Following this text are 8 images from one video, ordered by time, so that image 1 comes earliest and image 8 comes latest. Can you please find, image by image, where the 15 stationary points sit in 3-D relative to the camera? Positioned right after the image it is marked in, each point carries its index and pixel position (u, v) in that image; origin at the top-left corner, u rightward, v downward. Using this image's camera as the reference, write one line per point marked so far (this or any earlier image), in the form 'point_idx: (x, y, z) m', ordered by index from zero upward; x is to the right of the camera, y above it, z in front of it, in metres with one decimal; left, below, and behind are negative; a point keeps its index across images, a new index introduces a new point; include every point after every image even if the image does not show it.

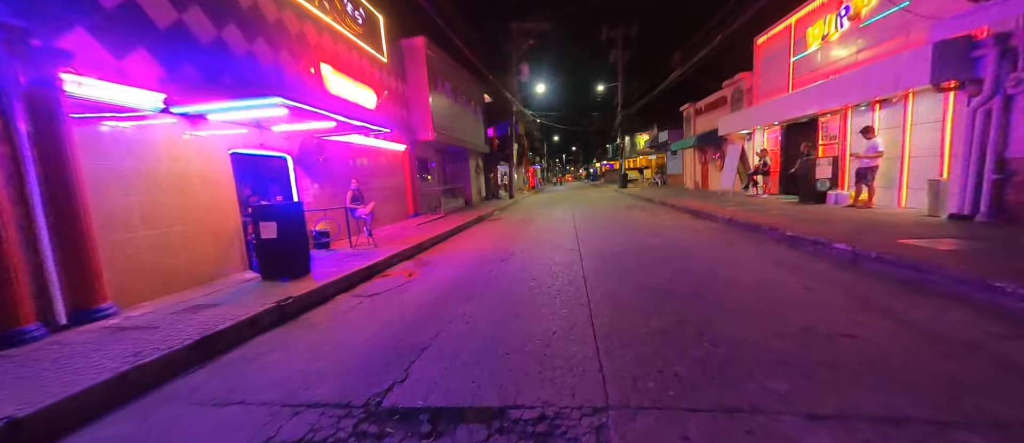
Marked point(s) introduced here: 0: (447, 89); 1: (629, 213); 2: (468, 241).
0: (-3.2, +6.6, +16.6) m
1: (+4.5, +0.4, +12.8) m
2: (-1.2, -0.5, +9.2) m
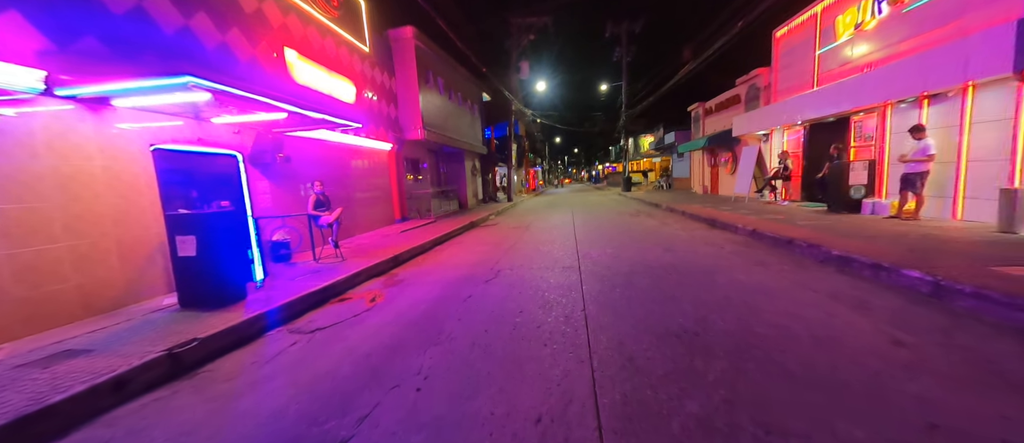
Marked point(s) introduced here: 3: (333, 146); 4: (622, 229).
0: (-3.3, +6.4, +15.5) m
1: (+4.4, +0.1, +11.7) m
2: (-1.4, -0.8, +8.1) m
3: (-4.8, +2.0, +8.6) m
4: (+3.3, -0.2, +9.9) m
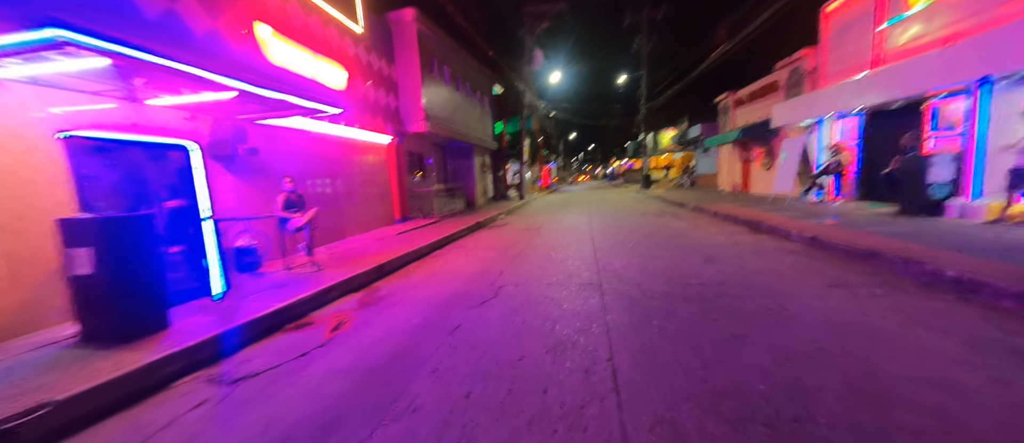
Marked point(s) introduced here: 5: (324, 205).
0: (-2.9, +6.4, +14.5) m
1: (+4.7, 0.0, +10.4) m
2: (-1.3, -0.8, +7.0) m
3: (-4.6, +1.9, +7.6) m
4: (+3.5, -0.3, +8.6) m
5: (-4.4, +0.4, +7.9) m
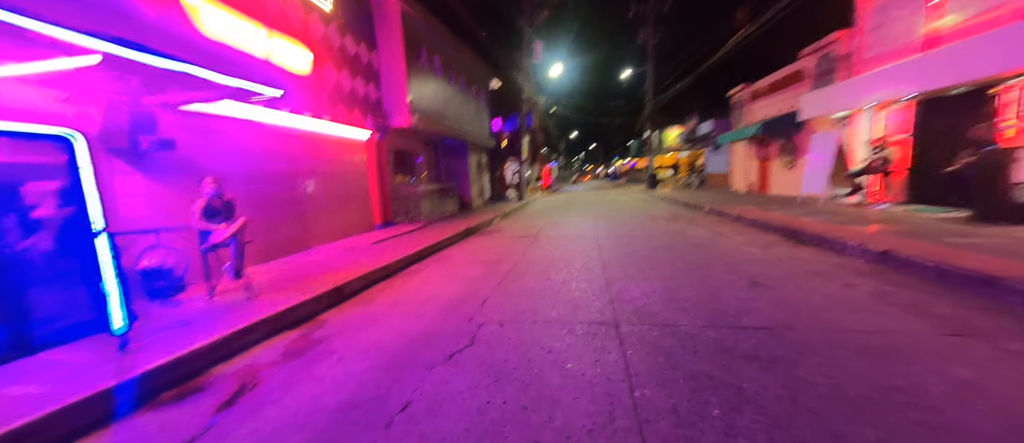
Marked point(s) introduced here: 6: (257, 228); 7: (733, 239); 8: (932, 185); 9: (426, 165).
0: (-3.0, +6.2, +13.2) m
1: (+4.5, -0.1, +9.1) m
2: (-1.4, -1.0, +5.8) m
3: (-4.7, +1.8, +6.4) m
4: (+3.4, -0.4, +7.4) m
5: (-4.6, +0.2, +6.7) m
6: (-4.7, -0.1, +6.1) m
7: (+4.7, -0.4, +7.0) m
8: (+9.8, +0.9, +7.8) m
9: (-3.7, +2.5, +14.3) m
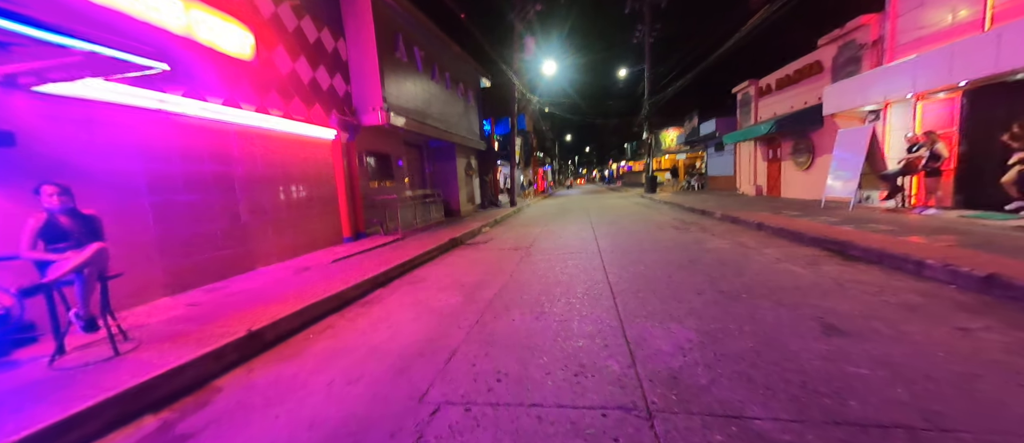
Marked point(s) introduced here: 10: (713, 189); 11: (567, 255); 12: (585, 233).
0: (-3.4, +5.9, +12.0) m
1: (+4.2, -0.4, +7.9) m
2: (-1.7, -1.2, +4.5) m
3: (-5.0, +1.5, +5.1) m
4: (+3.1, -0.6, +6.2) m
5: (-4.9, 0.0, +5.4) m
6: (-4.9, -0.4, +4.8) m
7: (+4.5, -0.6, +5.9) m
8: (+9.6, +0.7, +6.7) m
9: (-4.1, +2.1, +13.0) m
10: (+11.7, +1.9, +19.4) m
11: (+1.1, -0.7, +6.9) m
12: (+2.1, -0.3, +9.4) m
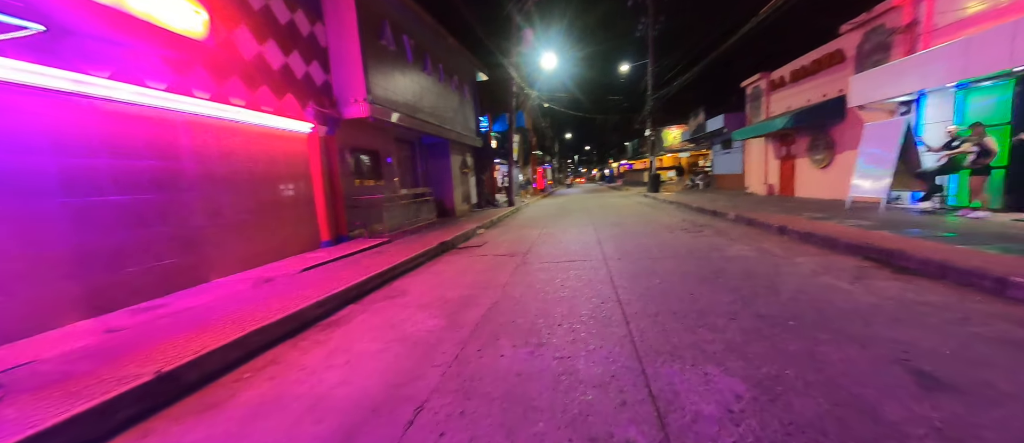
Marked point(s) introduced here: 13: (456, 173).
0: (-3.5, +5.9, +11.2) m
1: (+4.1, -0.4, +7.2) m
2: (-1.8, -1.3, +3.7) m
3: (-5.1, +1.4, +4.3) m
4: (+3.0, -0.7, +5.4) m
5: (-5.0, -0.1, +4.6) m
6: (-5.0, -0.4, +4.0) m
7: (+4.4, -0.6, +5.1) m
8: (+9.5, +0.7, +5.9) m
9: (-4.2, +2.1, +12.2) m
10: (+11.6, +1.9, +18.6) m
11: (+1.0, -0.8, +6.1) m
12: (+2.0, -0.4, +8.6) m
13: (-2.7, +2.3, +16.0) m
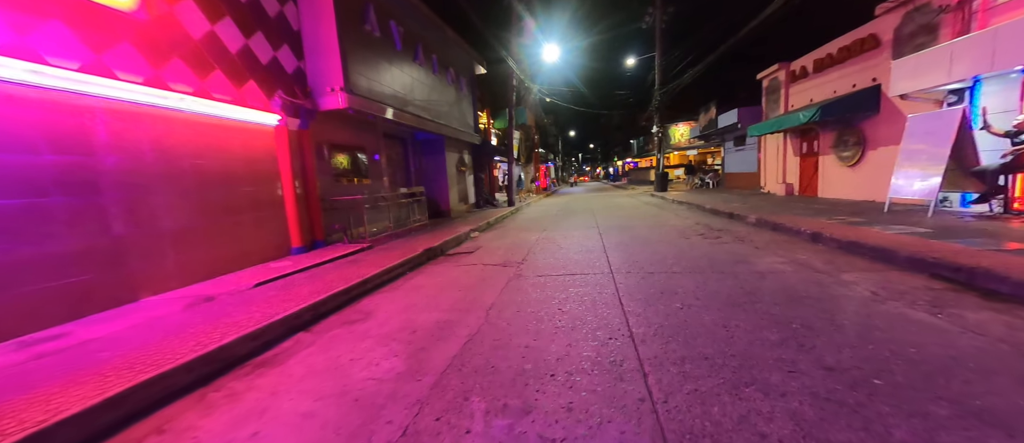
0: (-3.6, +5.8, +10.3) m
1: (+4.0, -0.5, +6.2) m
2: (-1.9, -1.4, +2.9) m
3: (-5.3, +1.3, +3.4) m
4: (+2.8, -0.8, +4.4) m
5: (-5.1, -0.2, +3.7) m
6: (-5.2, -0.5, +3.1) m
7: (+4.2, -0.7, +4.1) m
8: (+9.3, +0.5, +4.9) m
9: (-4.3, +2.0, +11.4) m
10: (+11.6, +1.8, +17.6) m
11: (+0.9, -0.9, +5.2) m
12: (+1.8, -0.5, +7.7) m
13: (-2.7, +2.3, +15.1) m
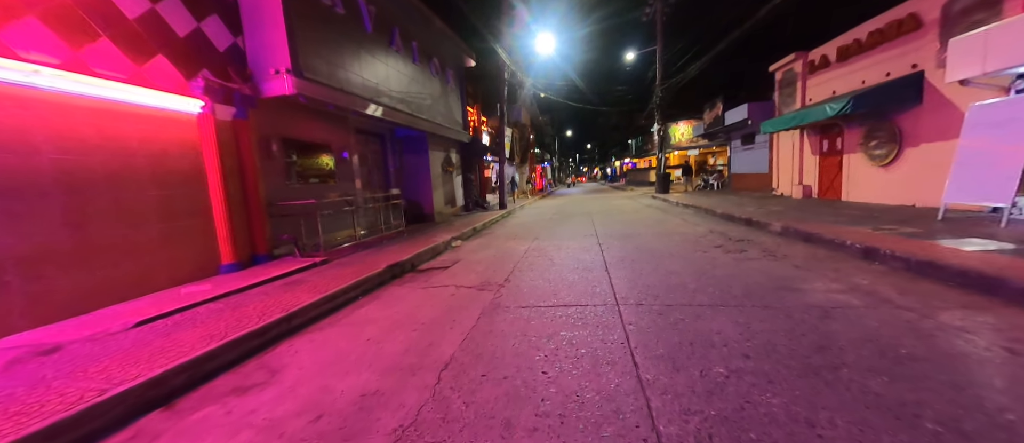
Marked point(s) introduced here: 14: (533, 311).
0: (-3.9, +5.6, +9.0) m
1: (+3.7, -0.7, +5.0) m
2: (-2.2, -1.6, +1.6) m
3: (-5.6, +1.2, +2.1) m
4: (+2.5, -1.0, +3.2) m
5: (-5.4, -0.4, +2.4) m
6: (-5.5, -0.7, +1.8) m
7: (+3.9, -0.9, +2.9) m
8: (+9.0, +0.3, +3.7) m
9: (-4.6, +1.8, +10.1) m
10: (+11.2, +1.6, +16.4) m
11: (+0.6, -1.0, +3.9) m
12: (+1.5, -0.7, +6.5) m
13: (-3.1, +2.1, +13.8) m
14: (+0.2, -1.1, +4.0) m
